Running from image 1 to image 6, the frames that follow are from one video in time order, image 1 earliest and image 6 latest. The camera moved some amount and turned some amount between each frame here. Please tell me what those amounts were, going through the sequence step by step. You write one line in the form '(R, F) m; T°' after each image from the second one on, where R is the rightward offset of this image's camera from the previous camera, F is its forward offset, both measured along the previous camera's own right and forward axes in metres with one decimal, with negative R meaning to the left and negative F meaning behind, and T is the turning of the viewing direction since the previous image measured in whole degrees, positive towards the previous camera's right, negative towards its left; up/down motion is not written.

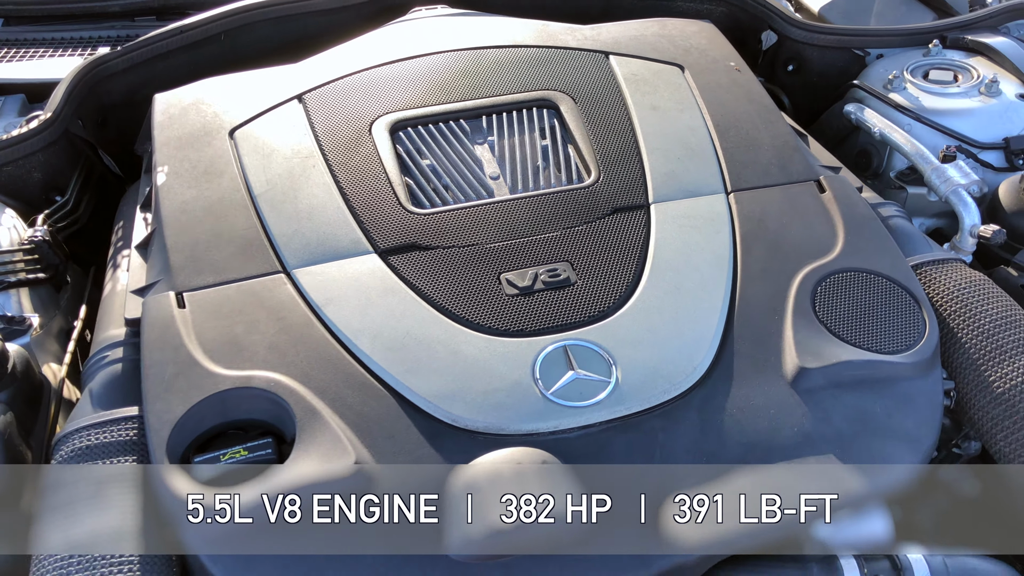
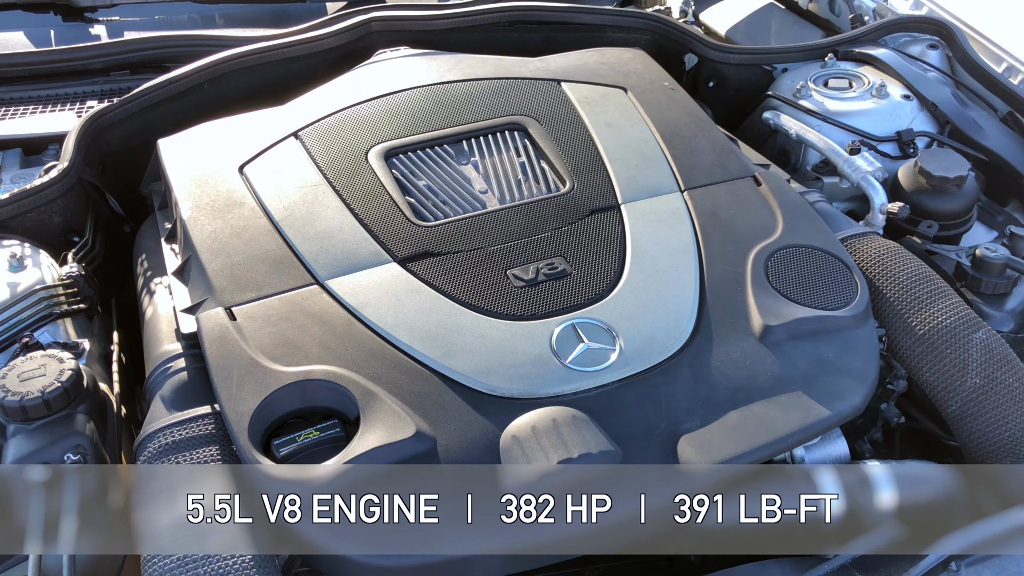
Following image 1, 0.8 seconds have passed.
(-0.1, -0.2) m; +6°
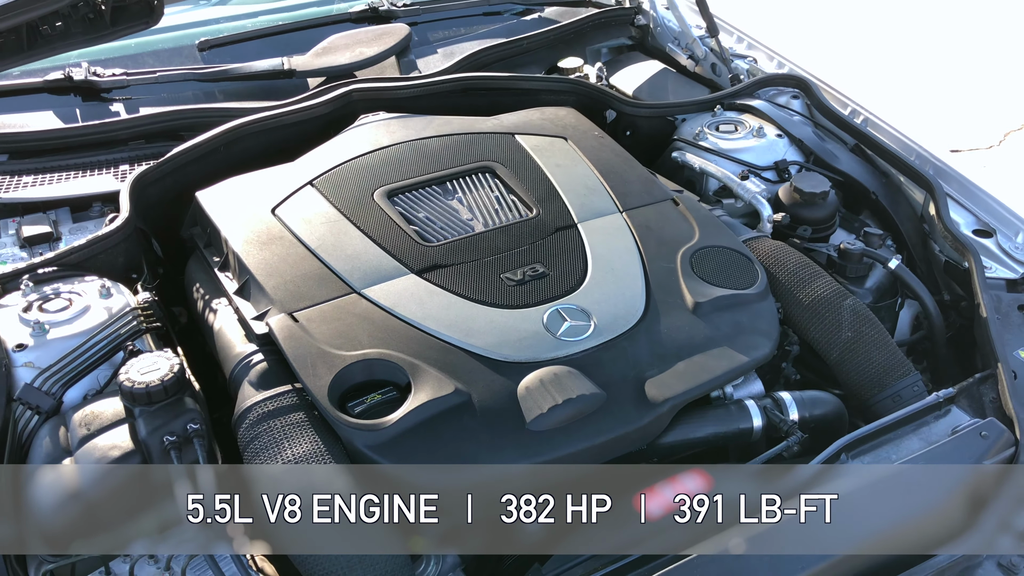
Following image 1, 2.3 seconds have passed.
(-0.2, -0.3) m; +7°
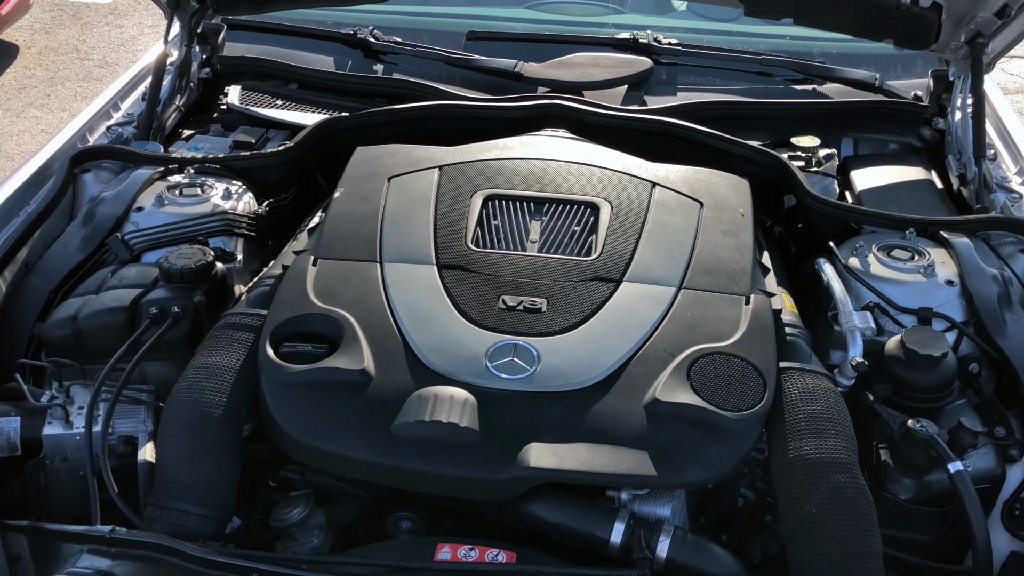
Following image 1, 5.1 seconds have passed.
(+0.8, +0.2) m; -29°
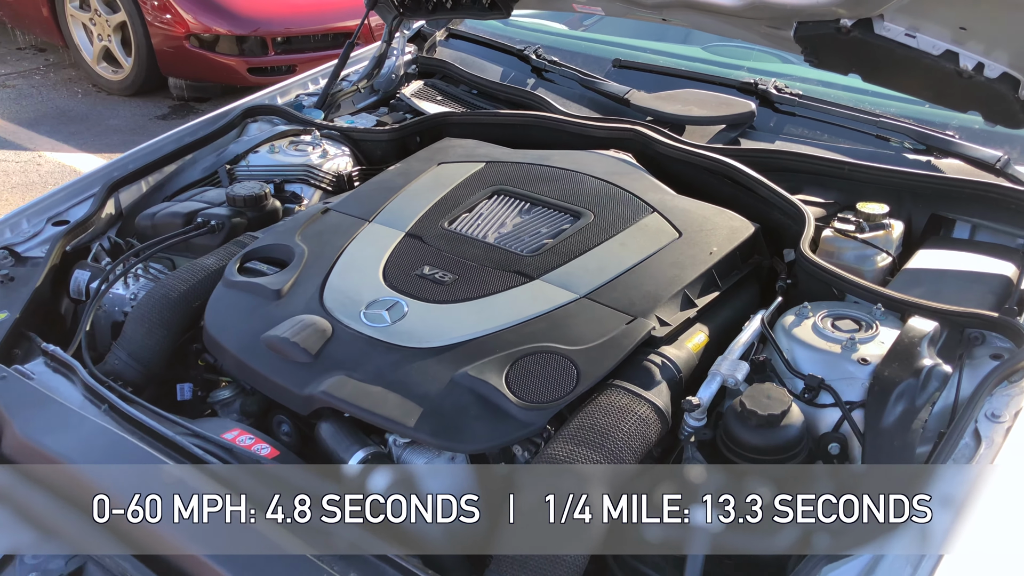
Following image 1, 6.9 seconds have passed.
(+0.9, +0.1) m; -27°
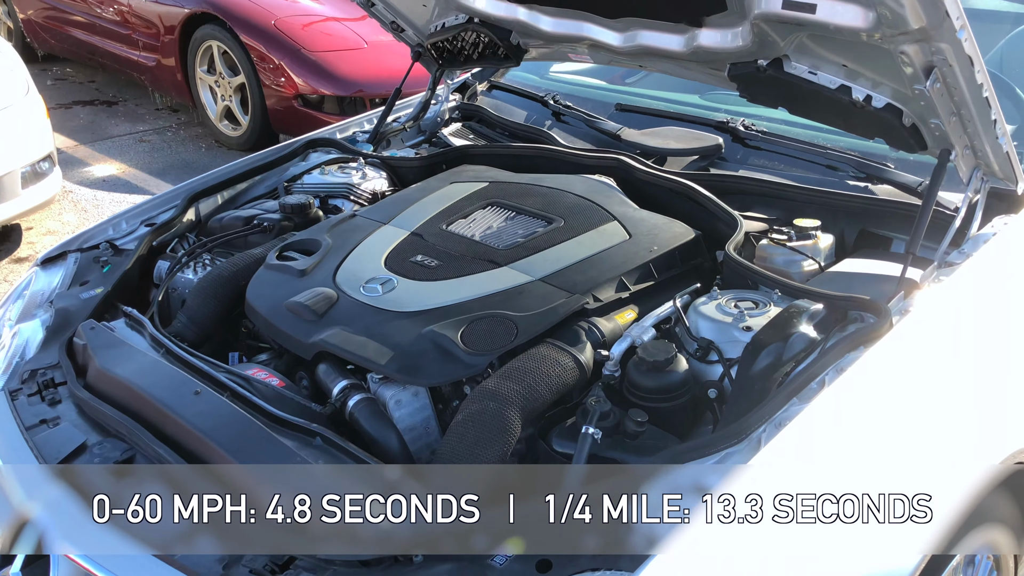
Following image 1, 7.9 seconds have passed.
(+0.3, -0.4) m; -7°
